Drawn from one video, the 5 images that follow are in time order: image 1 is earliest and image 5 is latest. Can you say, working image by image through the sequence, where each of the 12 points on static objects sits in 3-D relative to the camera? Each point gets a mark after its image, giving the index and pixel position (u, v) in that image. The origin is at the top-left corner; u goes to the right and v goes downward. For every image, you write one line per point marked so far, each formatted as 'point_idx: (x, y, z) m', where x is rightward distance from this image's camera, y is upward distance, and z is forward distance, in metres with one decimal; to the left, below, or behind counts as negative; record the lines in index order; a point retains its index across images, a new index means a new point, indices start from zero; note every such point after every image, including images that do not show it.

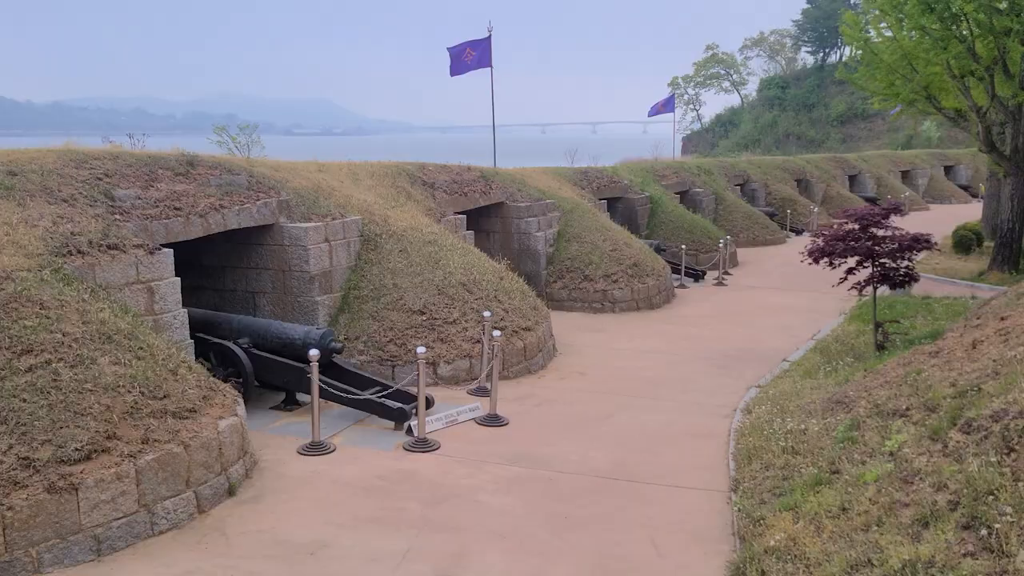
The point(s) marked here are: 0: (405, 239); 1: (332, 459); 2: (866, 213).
0: (-1.3, +0.6, +10.9) m
1: (-1.5, -1.4, +7.5) m
2: (+4.0, +0.8, +9.9) m
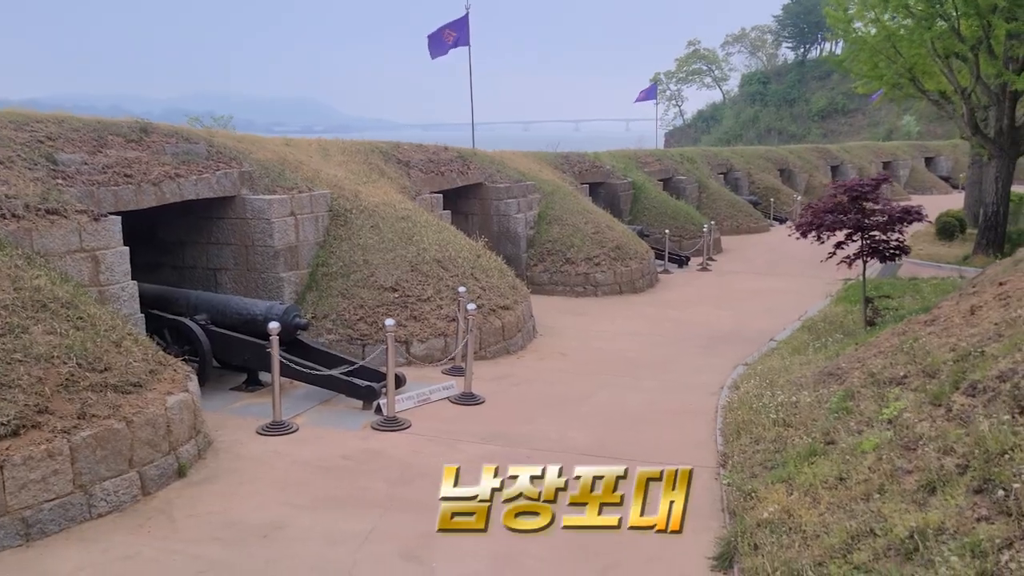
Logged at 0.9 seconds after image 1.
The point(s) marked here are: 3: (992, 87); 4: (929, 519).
0: (-1.6, +0.9, +10.4) m
1: (-1.7, -1.2, +7.0) m
2: (+3.7, +1.1, +9.5) m
3: (+9.5, +4.0, +17.5) m
4: (+1.9, -1.0, +4.0) m
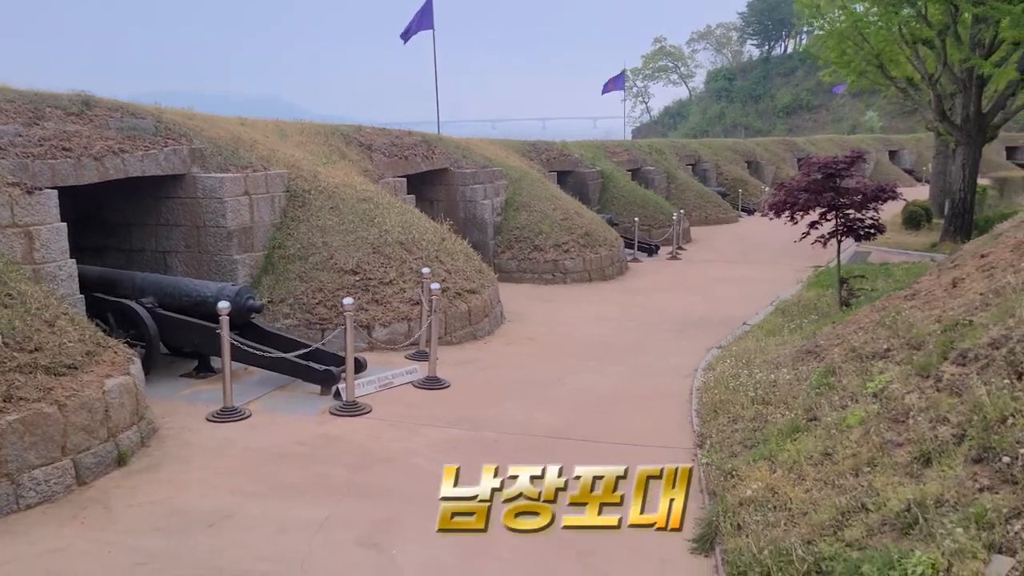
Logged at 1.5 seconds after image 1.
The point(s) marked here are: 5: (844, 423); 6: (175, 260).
0: (-2.0, +1.0, +10.0) m
1: (-2.0, -1.0, +6.6) m
2: (+3.4, +1.3, +9.3) m
3: (+8.8, +4.2, +17.5) m
4: (+1.7, -0.8, +3.7) m
5: (+1.9, -0.8, +5.0) m
6: (-3.4, +0.3, +8.9) m
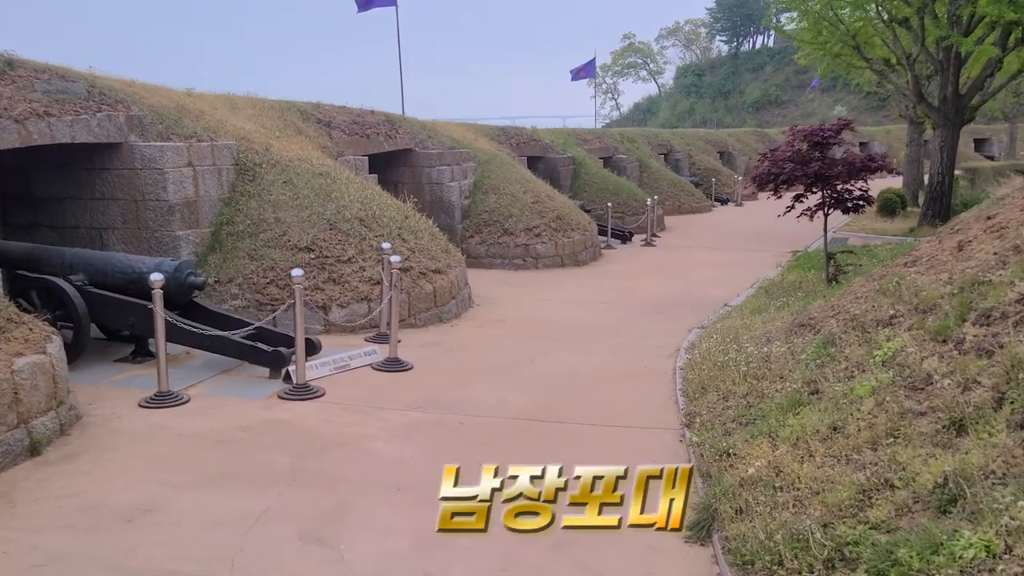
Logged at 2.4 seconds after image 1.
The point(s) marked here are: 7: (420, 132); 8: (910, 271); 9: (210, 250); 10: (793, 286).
0: (-2.3, +1.2, +9.3) m
1: (-2.2, -0.8, +5.9) m
2: (+3.0, +1.6, +8.8) m
3: (+8.2, +4.5, +17.2) m
4: (+1.6, -0.6, +3.1) m
5: (+1.7, -0.5, +4.4) m
6: (-3.7, +0.5, +8.2) m
7: (-1.5, +2.5, +14.4) m
8: (+2.7, +0.1, +6.0) m
9: (-2.9, +0.4, +8.4) m
10: (+3.2, 0.0, +10.0) m
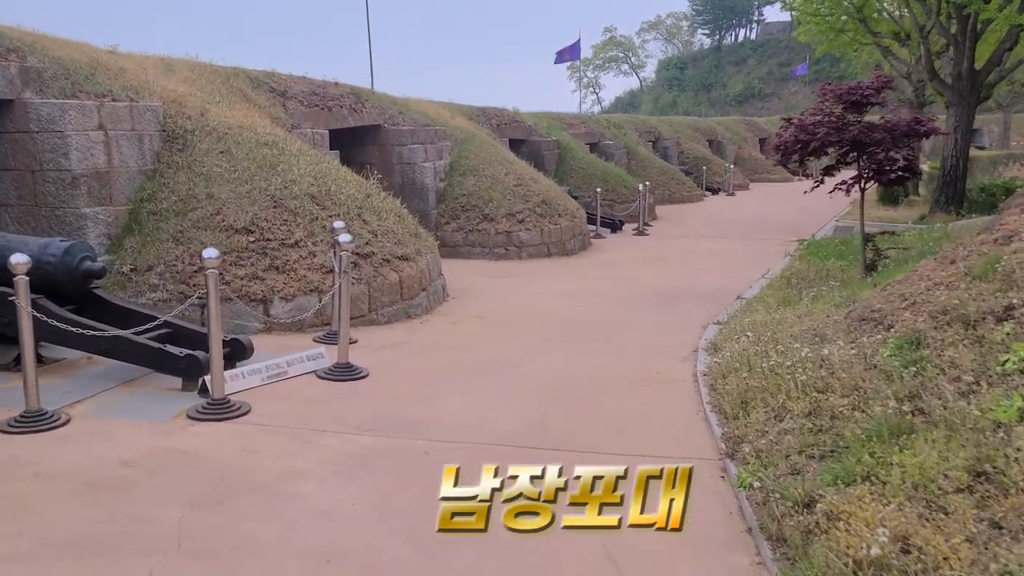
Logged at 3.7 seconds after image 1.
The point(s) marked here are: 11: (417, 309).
0: (-2.5, +1.3, +7.8) m
1: (-2.3, -0.7, +4.4) m
2: (+2.9, +1.7, +7.4) m
3: (+7.9, +4.7, +15.9) m
4: (+1.6, -0.5, +1.7) m
5: (+1.6, -0.4, +3.1) m
6: (-3.8, +0.5, +6.7) m
7: (-1.8, +2.6, +12.9) m
8: (+2.6, +0.2, +4.7) m
9: (-3.0, +0.4, +7.0) m
10: (+3.0, +0.1, +8.6) m
11: (-0.8, -0.2, +7.7) m
